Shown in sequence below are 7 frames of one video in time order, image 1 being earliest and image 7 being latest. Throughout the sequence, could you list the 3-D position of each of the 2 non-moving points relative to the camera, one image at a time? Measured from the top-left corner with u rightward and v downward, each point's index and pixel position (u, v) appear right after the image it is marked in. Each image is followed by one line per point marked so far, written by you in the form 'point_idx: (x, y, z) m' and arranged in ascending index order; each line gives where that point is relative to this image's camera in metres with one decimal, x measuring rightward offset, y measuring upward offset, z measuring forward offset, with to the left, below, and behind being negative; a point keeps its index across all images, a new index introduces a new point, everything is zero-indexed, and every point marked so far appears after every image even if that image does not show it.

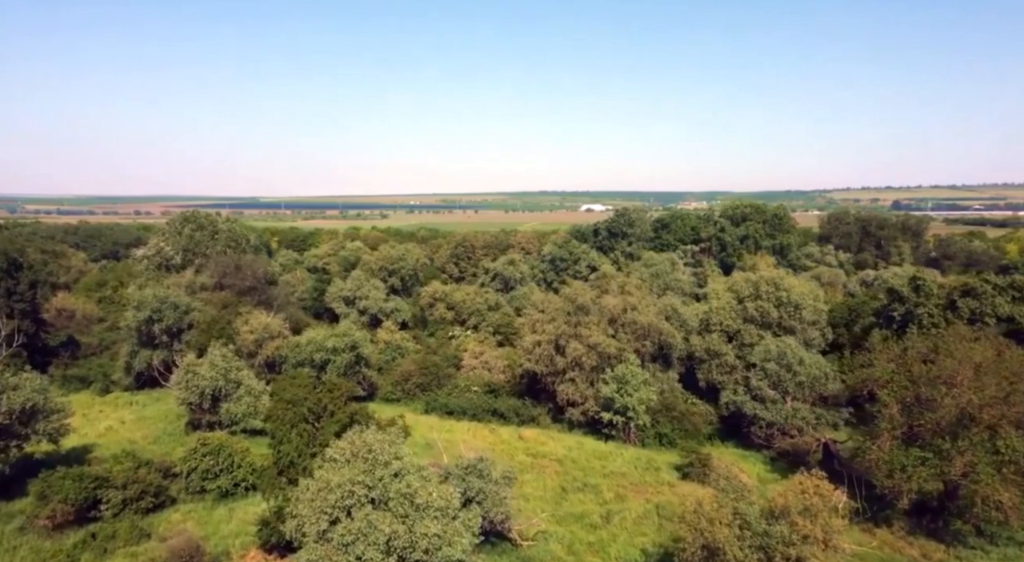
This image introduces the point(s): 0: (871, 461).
0: (+9.2, -4.6, +17.4) m
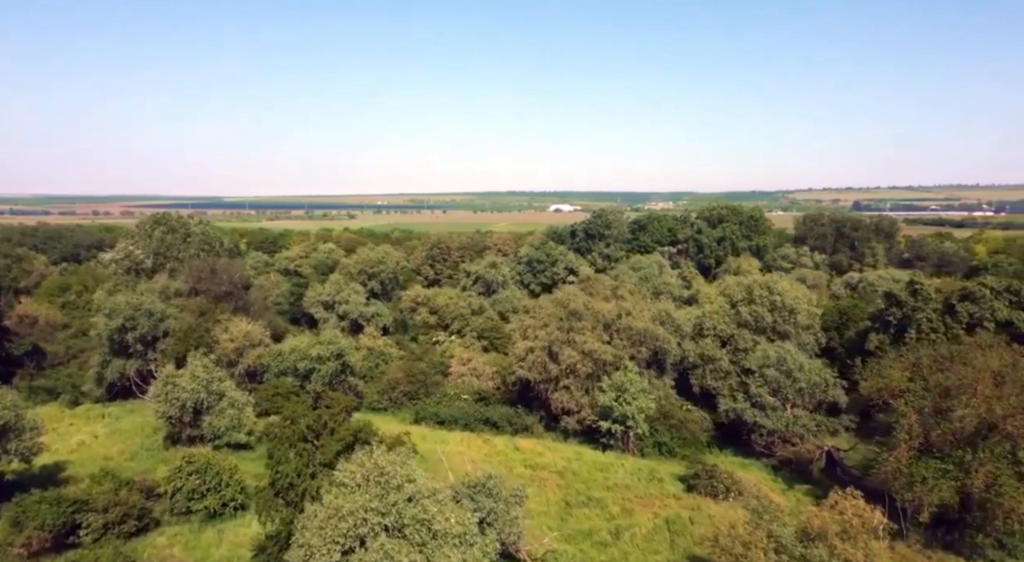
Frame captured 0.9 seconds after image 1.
0: (+9.4, -4.8, +17.0) m
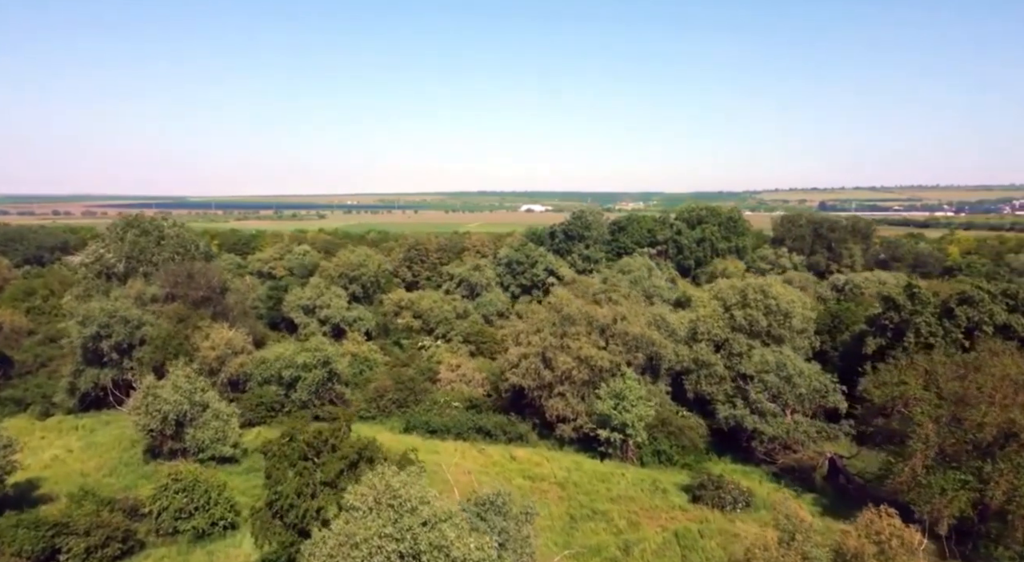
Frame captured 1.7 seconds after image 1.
0: (+9.7, -5.0, +16.7) m
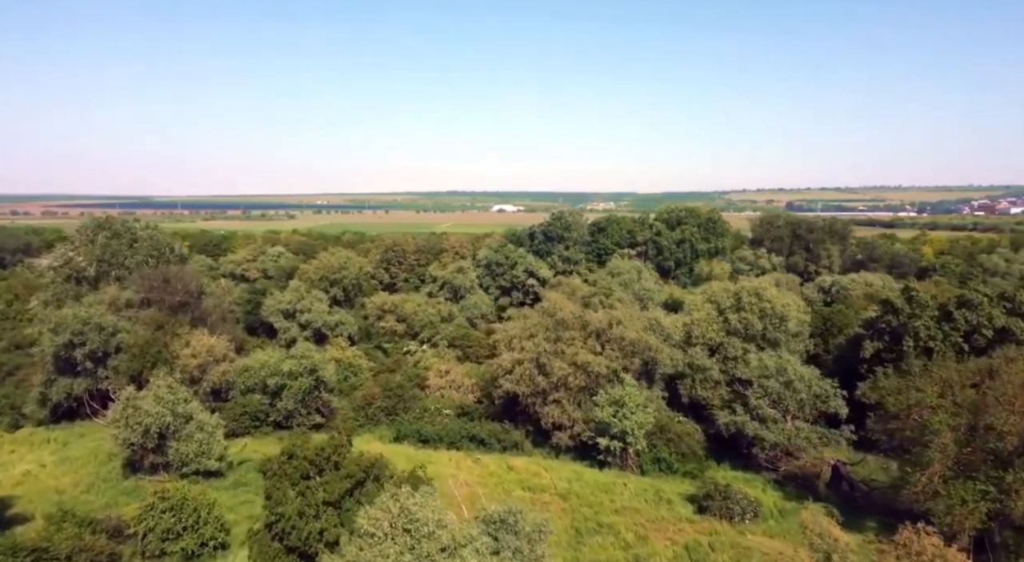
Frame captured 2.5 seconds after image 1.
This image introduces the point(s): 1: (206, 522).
0: (+9.9, -5.1, +16.4) m
1: (-8.9, -7.0, +19.7) m
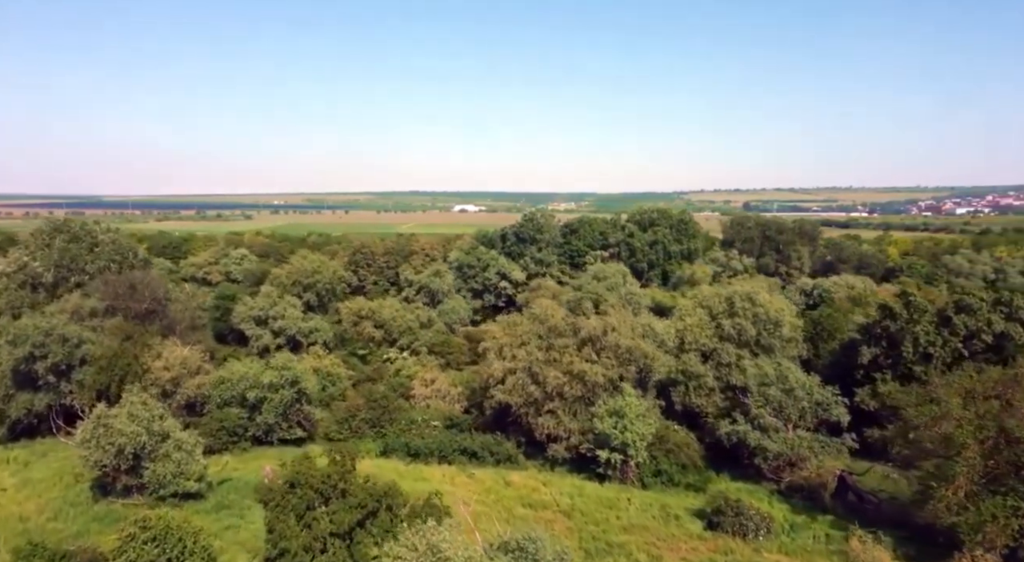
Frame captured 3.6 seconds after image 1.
0: (+10.2, -5.4, +16.0) m
1: (-8.7, -7.3, +18.3) m
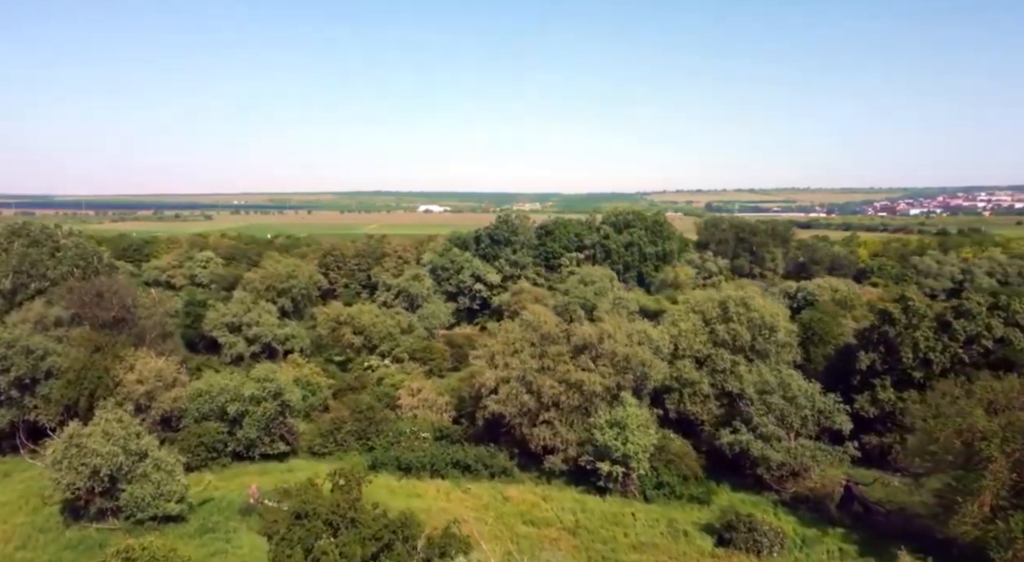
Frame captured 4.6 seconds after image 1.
0: (+10.6, -5.6, +15.6) m
1: (-8.4, -7.6, +17.1) m
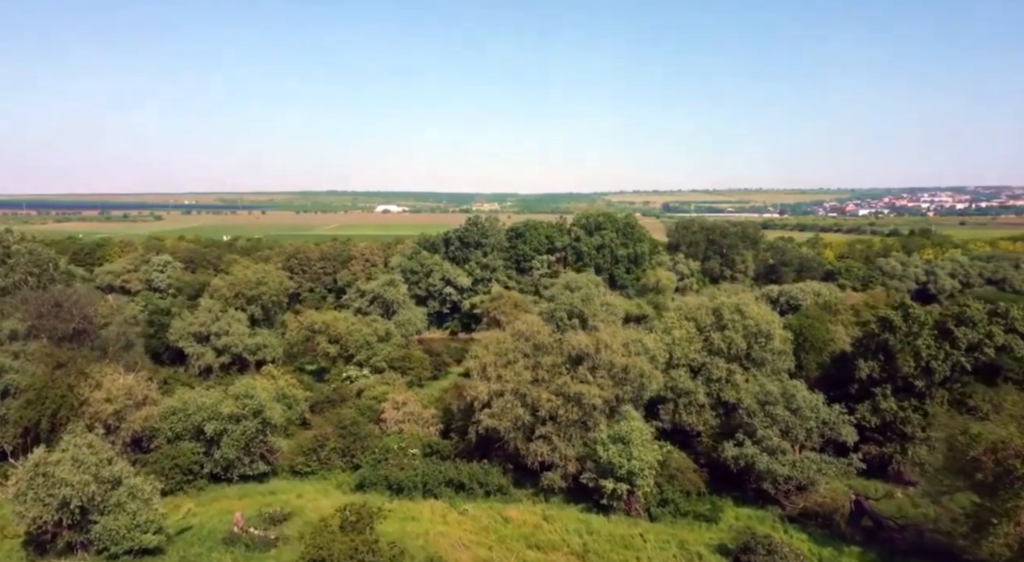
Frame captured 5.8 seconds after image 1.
0: (+11.0, -5.9, +15.1) m
1: (-8.0, -8.0, +15.6) m
